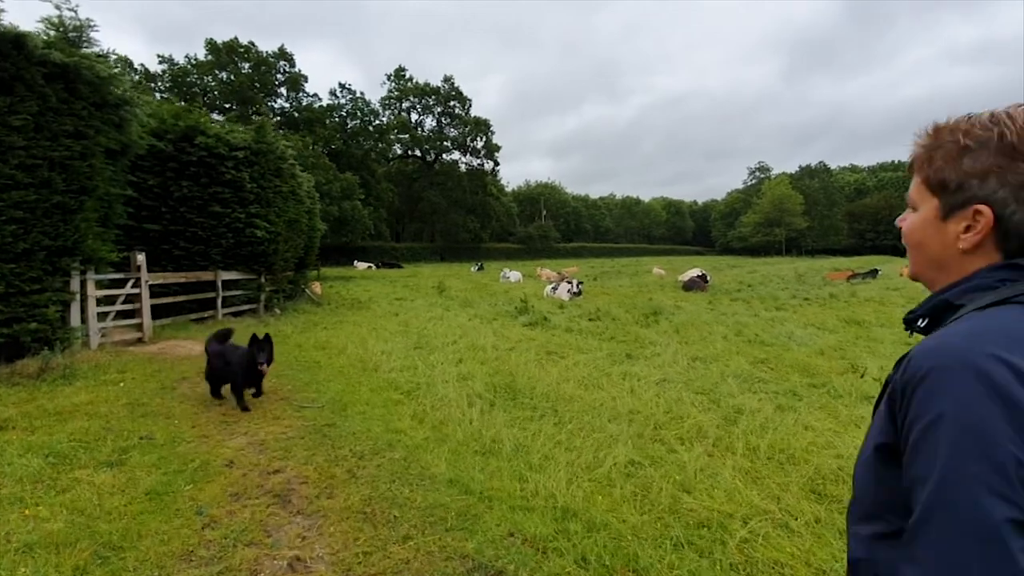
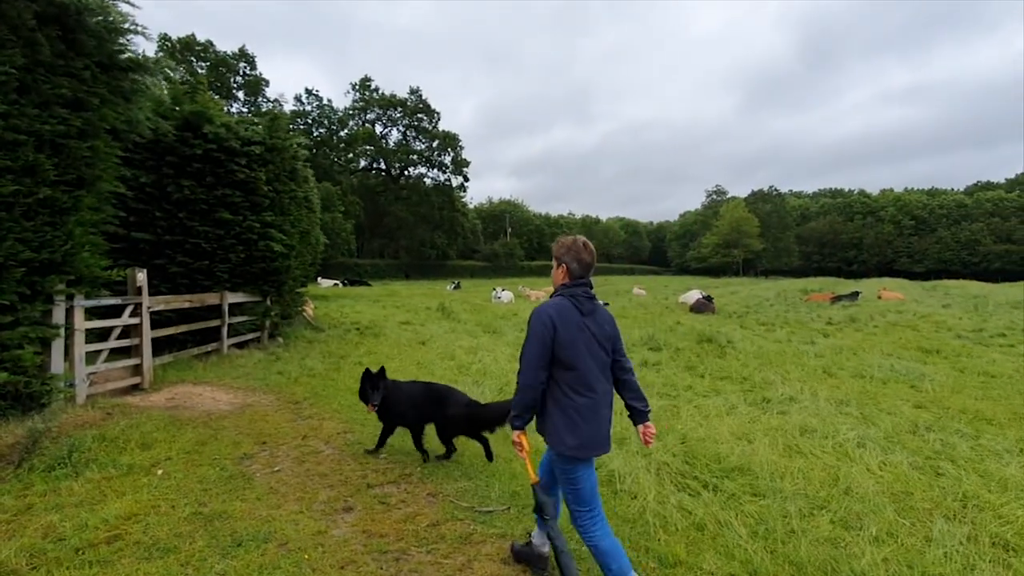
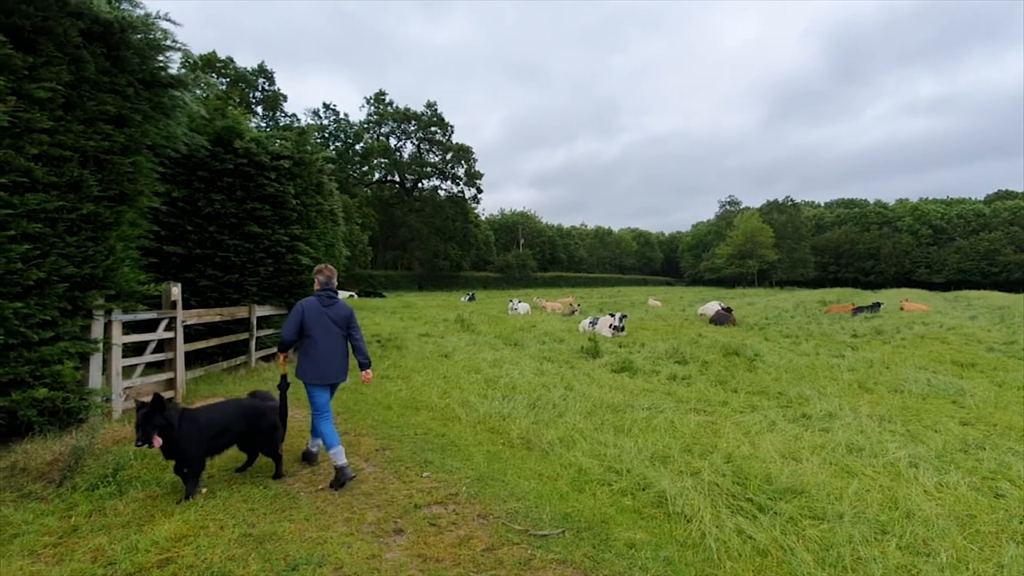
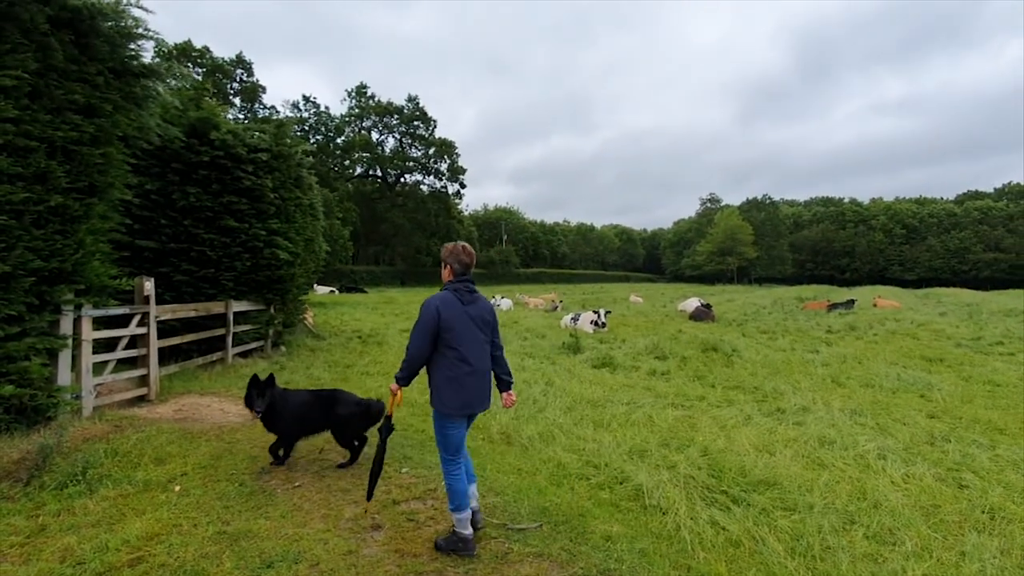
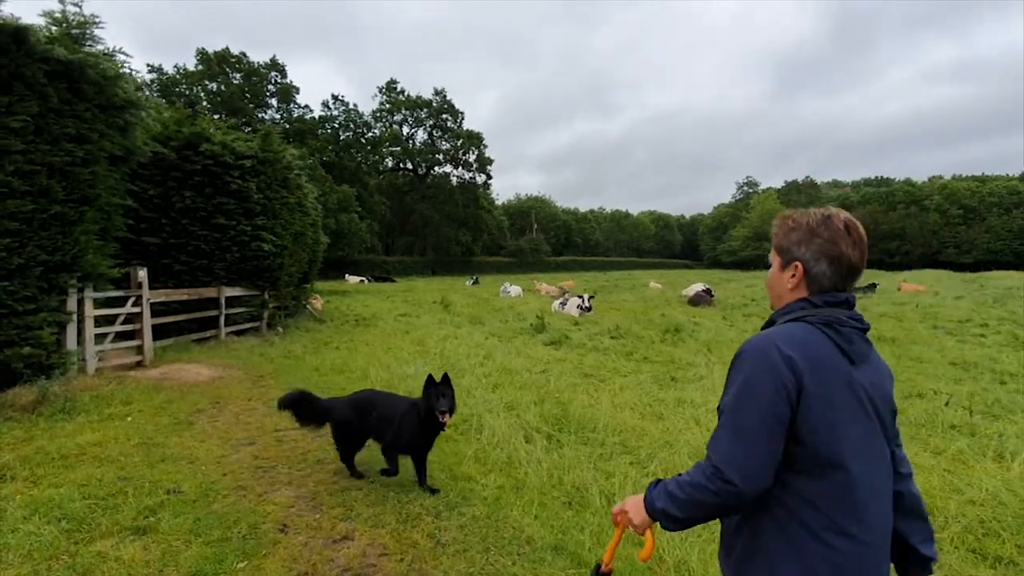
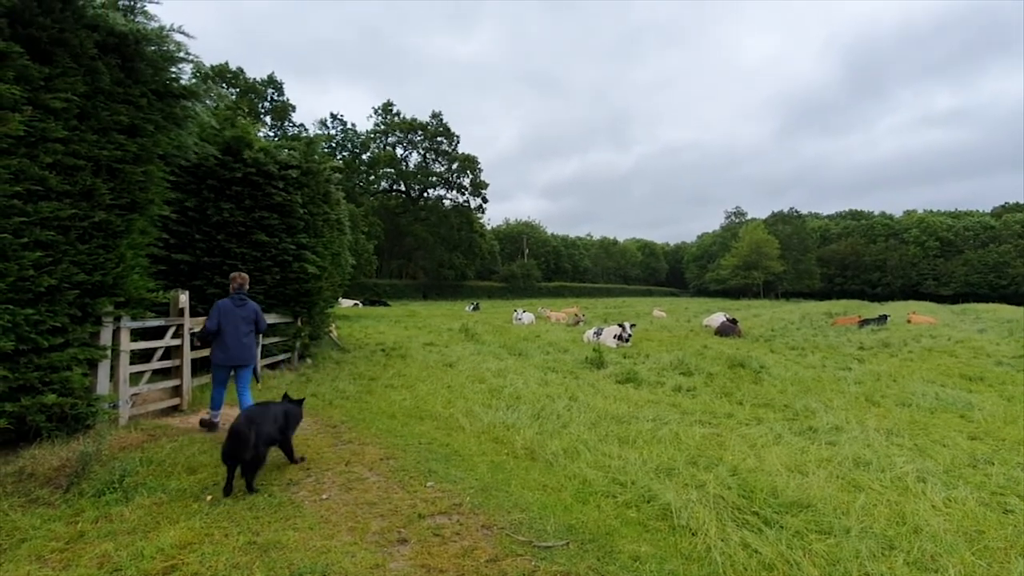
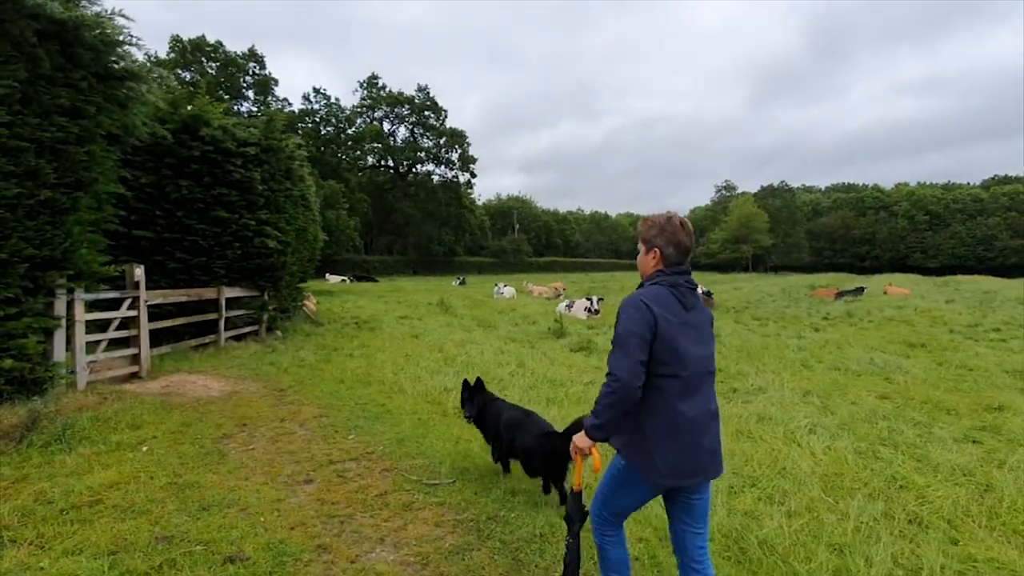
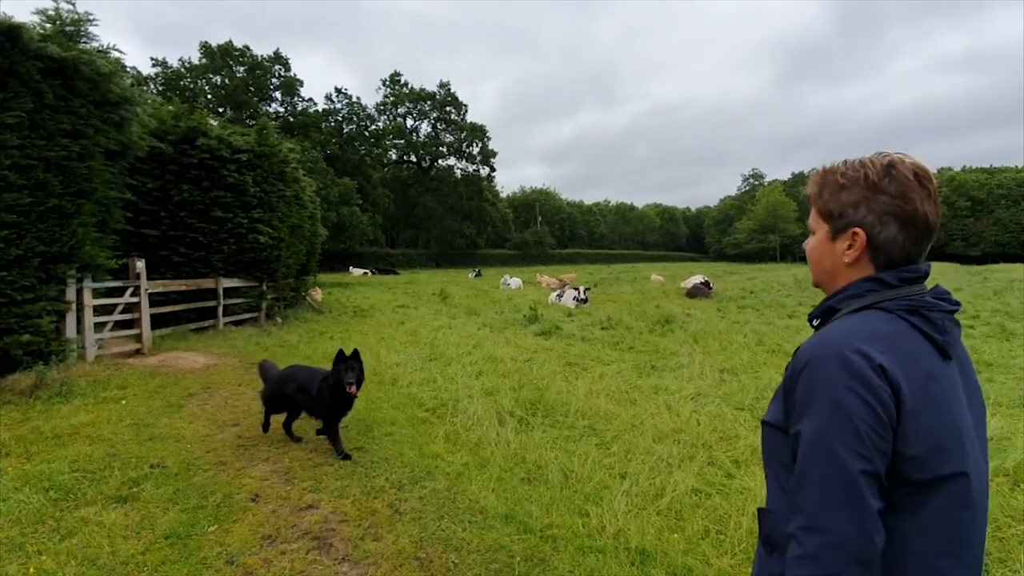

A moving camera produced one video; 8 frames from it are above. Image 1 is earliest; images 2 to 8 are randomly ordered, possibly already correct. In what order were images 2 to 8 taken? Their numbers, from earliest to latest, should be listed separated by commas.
8, 5, 7, 2, 4, 3, 6
